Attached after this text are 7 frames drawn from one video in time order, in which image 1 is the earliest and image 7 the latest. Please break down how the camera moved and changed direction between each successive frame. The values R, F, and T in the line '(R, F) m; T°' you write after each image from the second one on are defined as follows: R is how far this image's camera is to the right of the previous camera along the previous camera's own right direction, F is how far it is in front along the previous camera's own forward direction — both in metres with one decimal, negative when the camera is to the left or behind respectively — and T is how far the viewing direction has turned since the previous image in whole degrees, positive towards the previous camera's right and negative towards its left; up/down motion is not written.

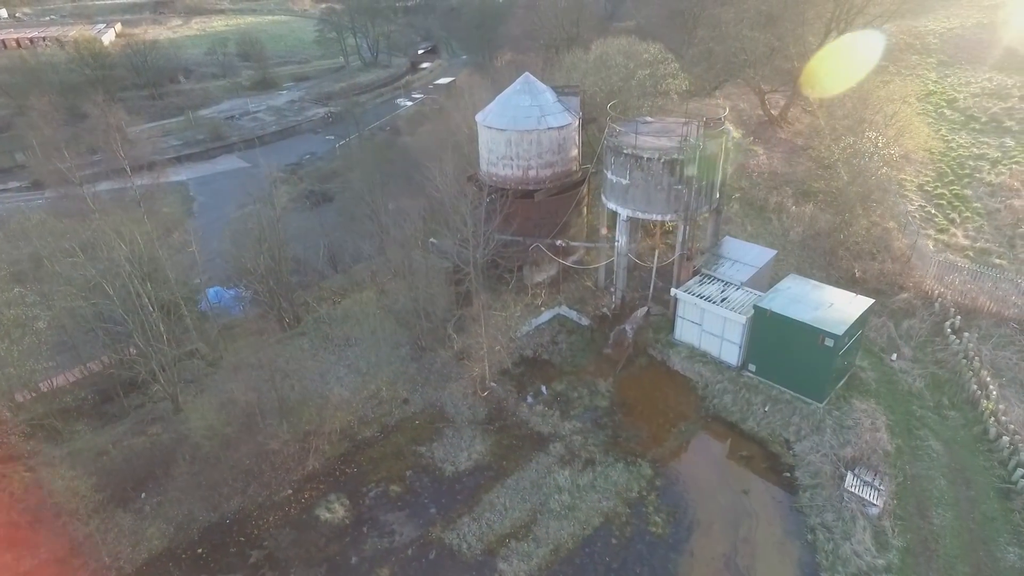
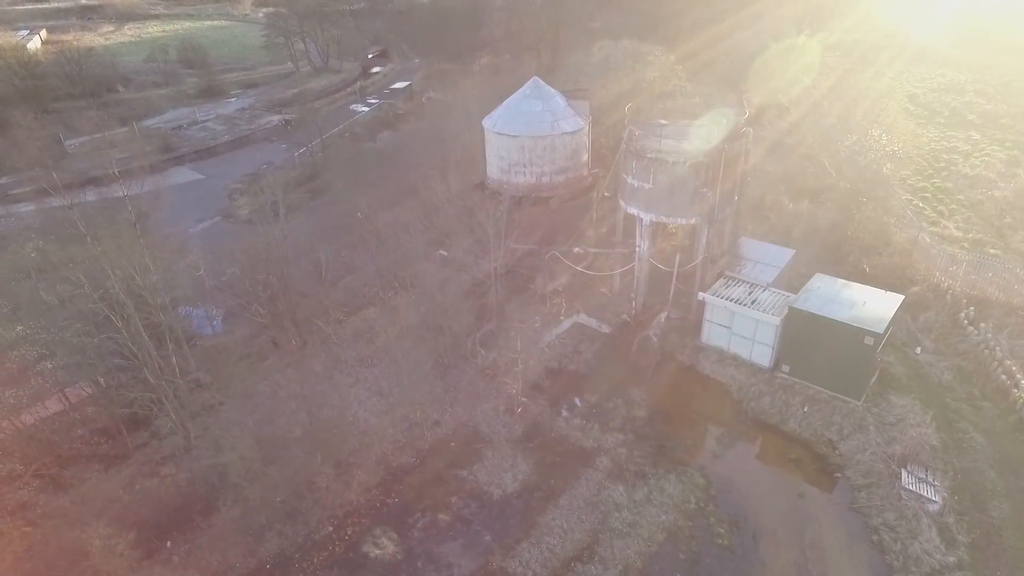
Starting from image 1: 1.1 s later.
(-2.0, +0.6) m; +4°
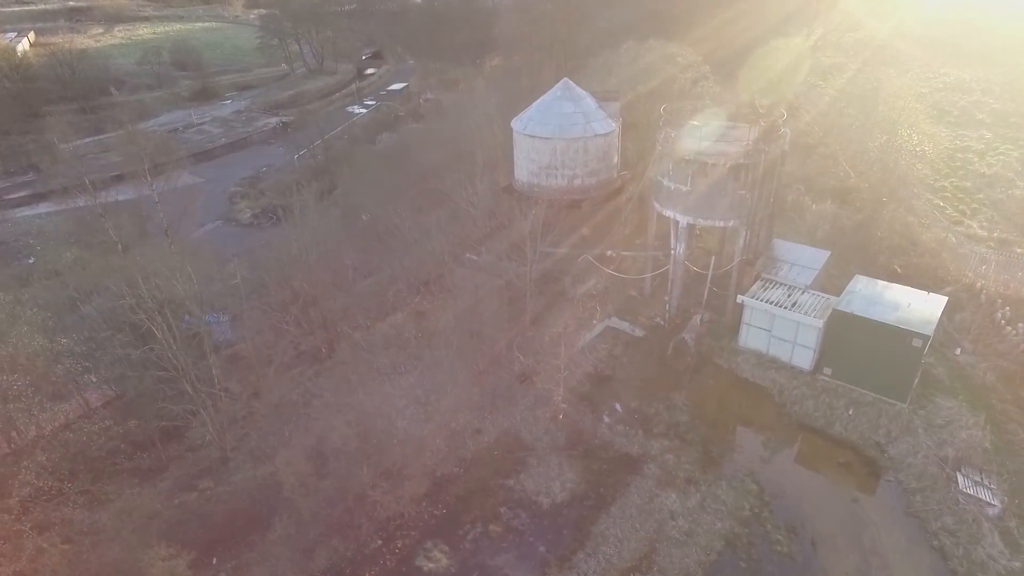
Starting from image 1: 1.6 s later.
(-1.2, +0.2) m; +1°
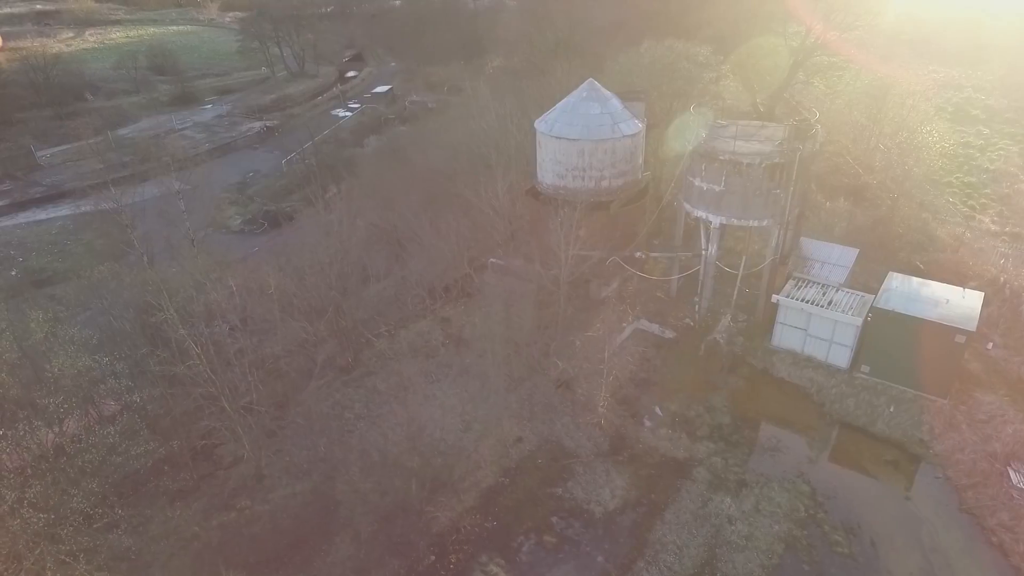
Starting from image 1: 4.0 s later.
(-1.4, +0.3) m; +2°
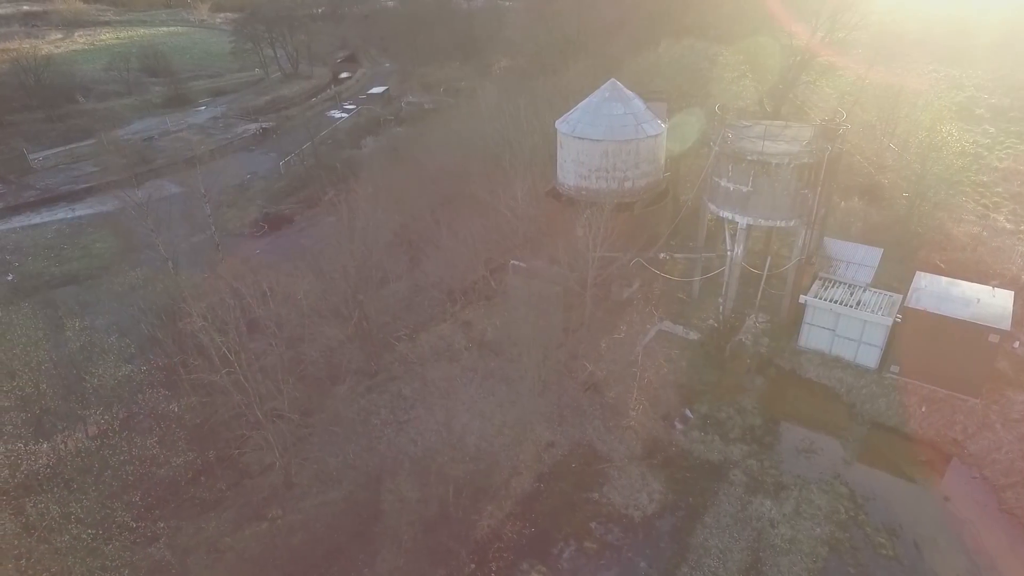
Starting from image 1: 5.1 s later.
(-0.9, +0.2) m; +1°
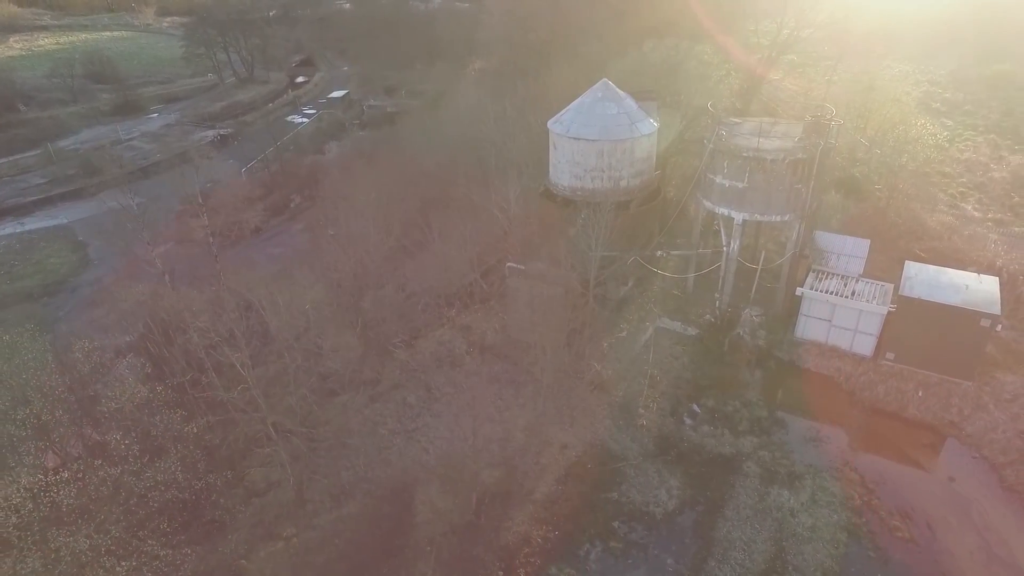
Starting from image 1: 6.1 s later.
(-1.1, +0.2) m; +4°
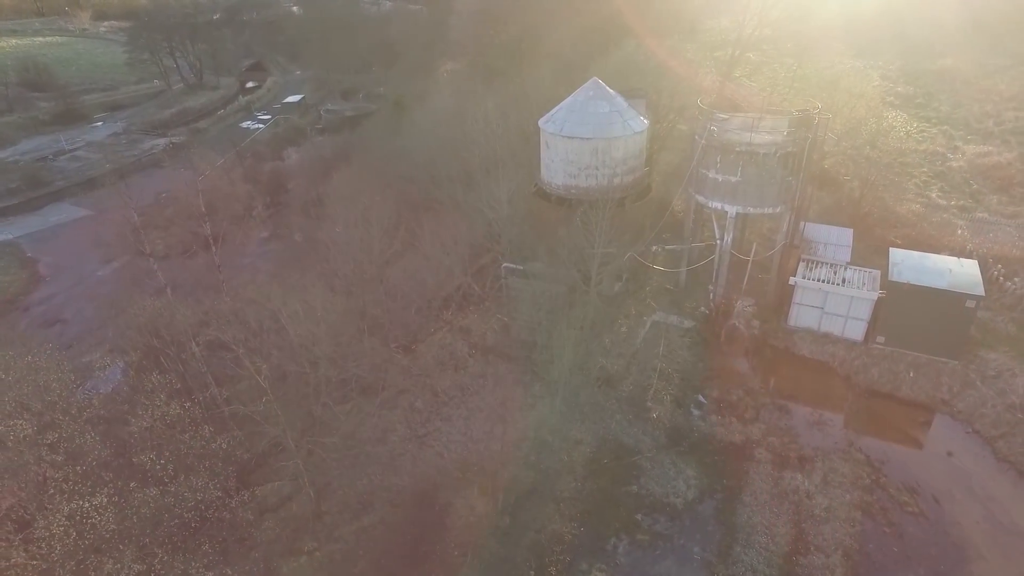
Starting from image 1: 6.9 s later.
(-1.2, +0.1) m; +4°
